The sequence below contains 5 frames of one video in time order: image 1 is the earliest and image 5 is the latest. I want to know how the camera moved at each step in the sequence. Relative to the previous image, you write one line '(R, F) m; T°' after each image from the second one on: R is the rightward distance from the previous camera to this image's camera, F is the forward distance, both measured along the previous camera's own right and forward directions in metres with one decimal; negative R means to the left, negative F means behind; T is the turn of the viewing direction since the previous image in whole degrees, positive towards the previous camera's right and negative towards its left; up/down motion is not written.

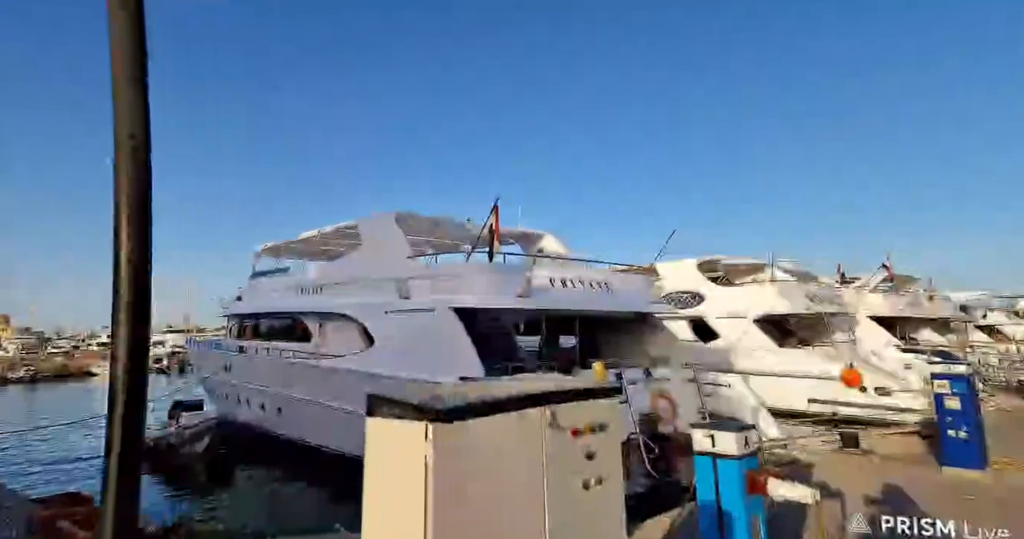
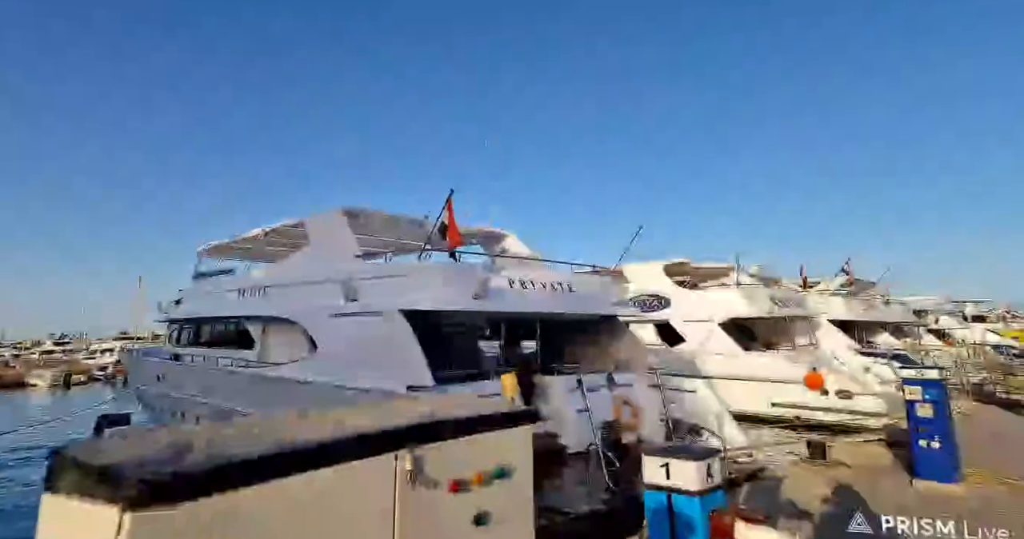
(+0.1, +0.4) m; +3°
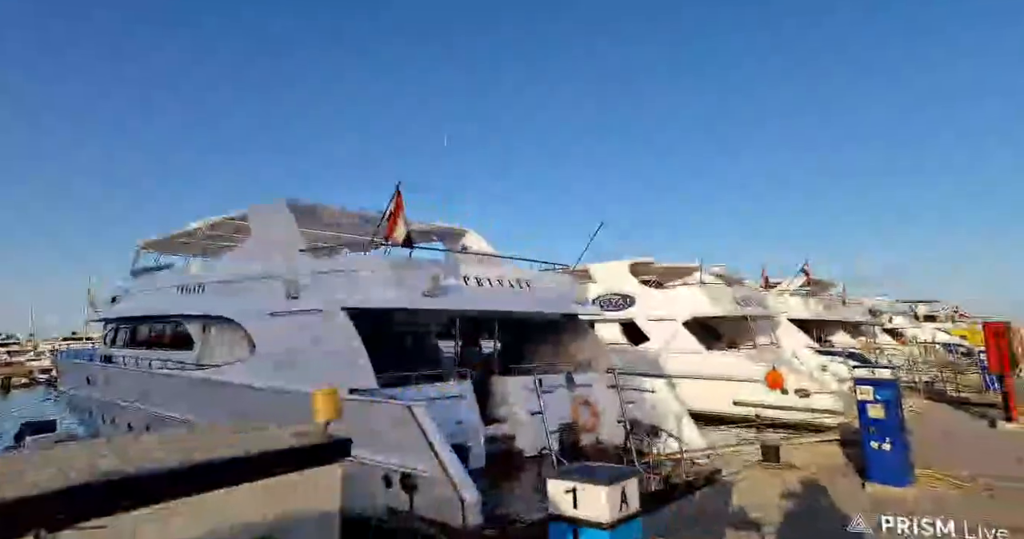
(+0.2, +0.2) m; +3°
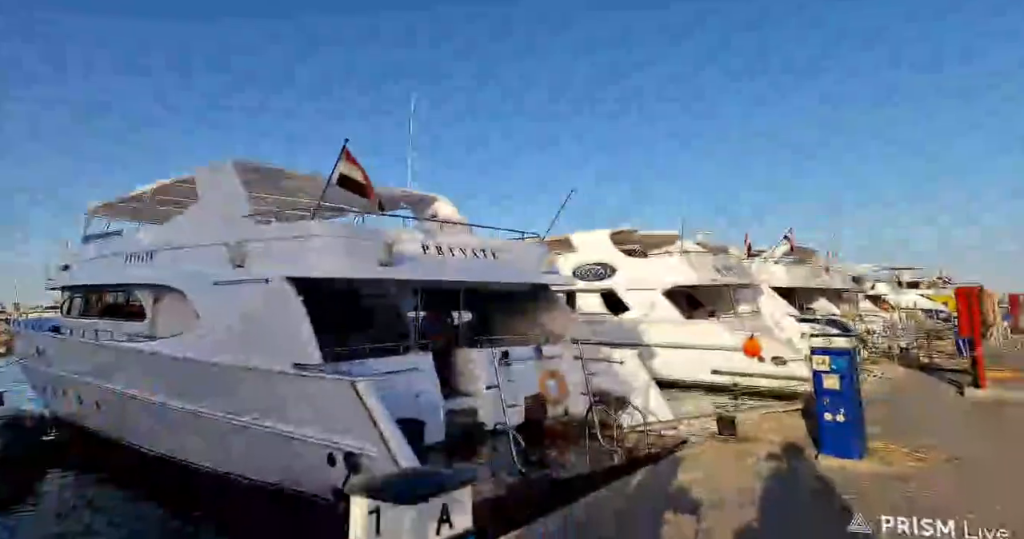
(+0.3, +0.2) m; +1°
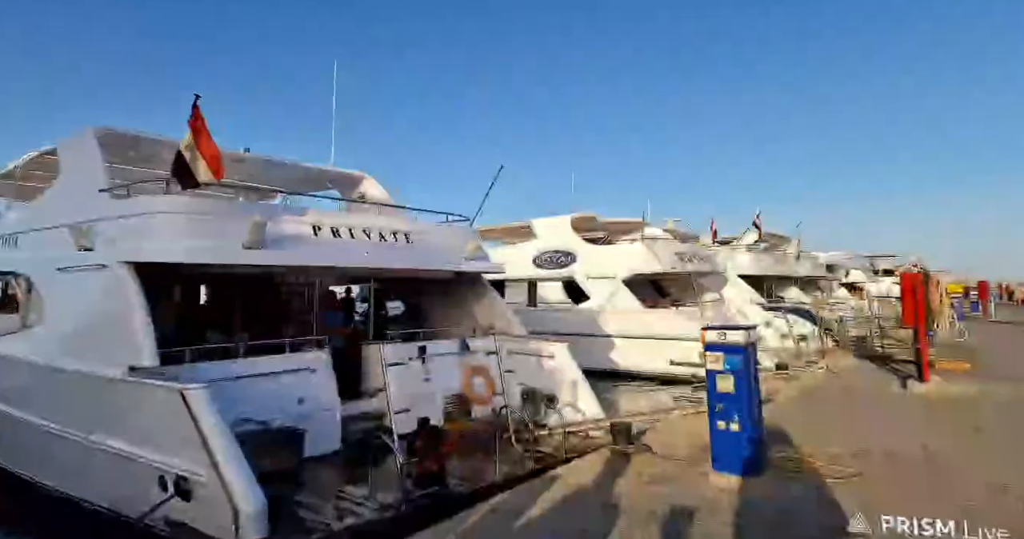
(+0.9, +0.6) m; +2°
